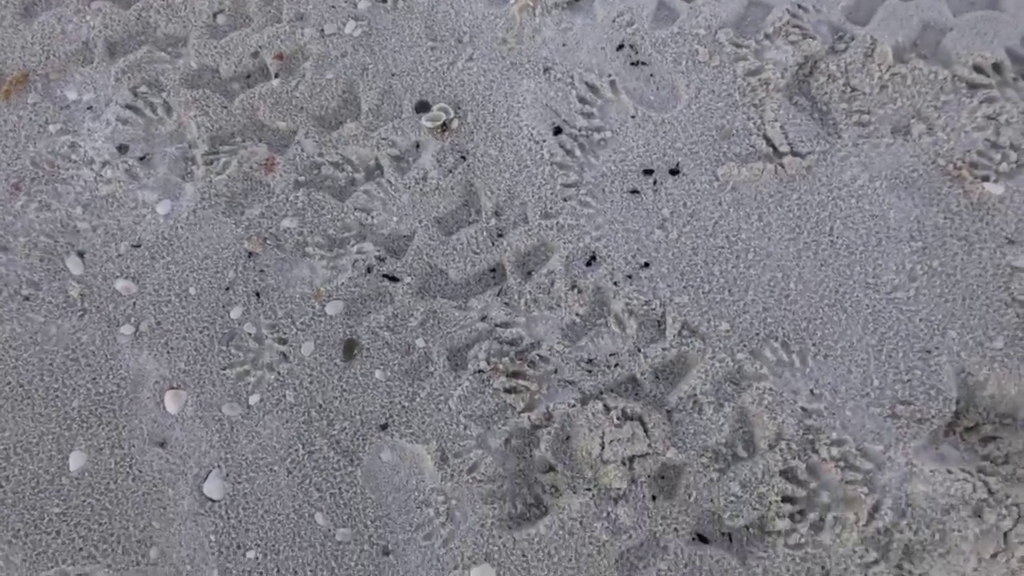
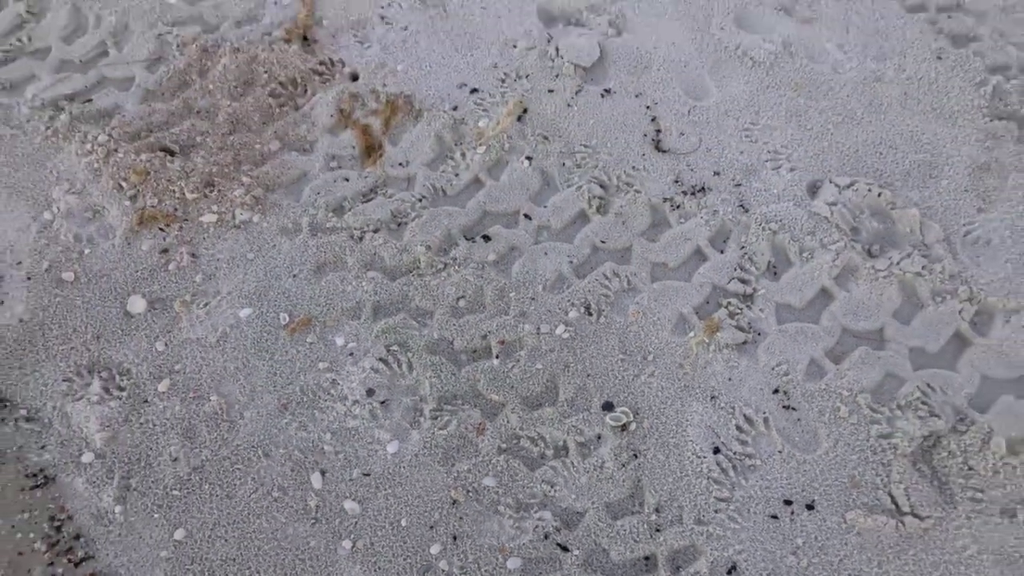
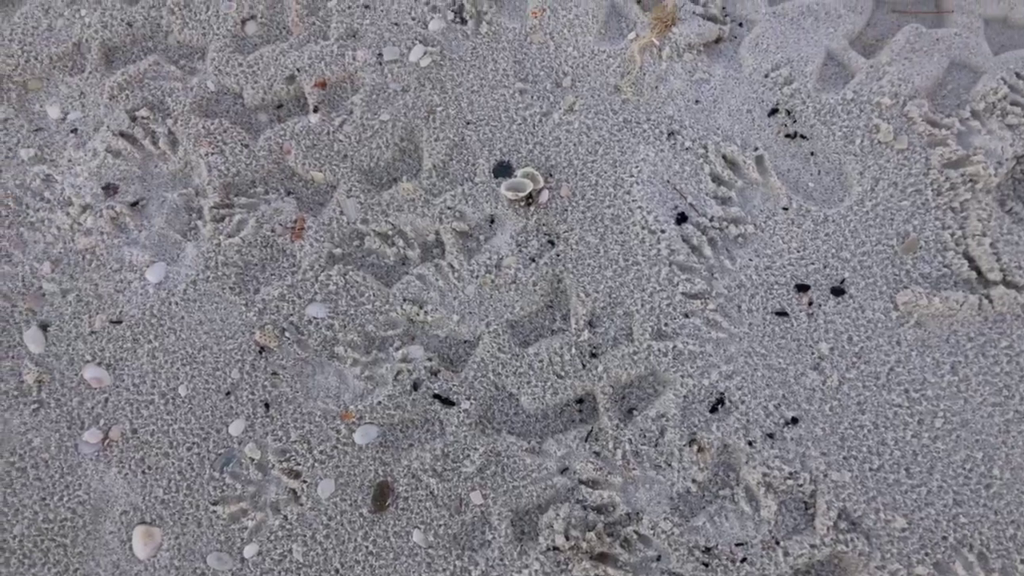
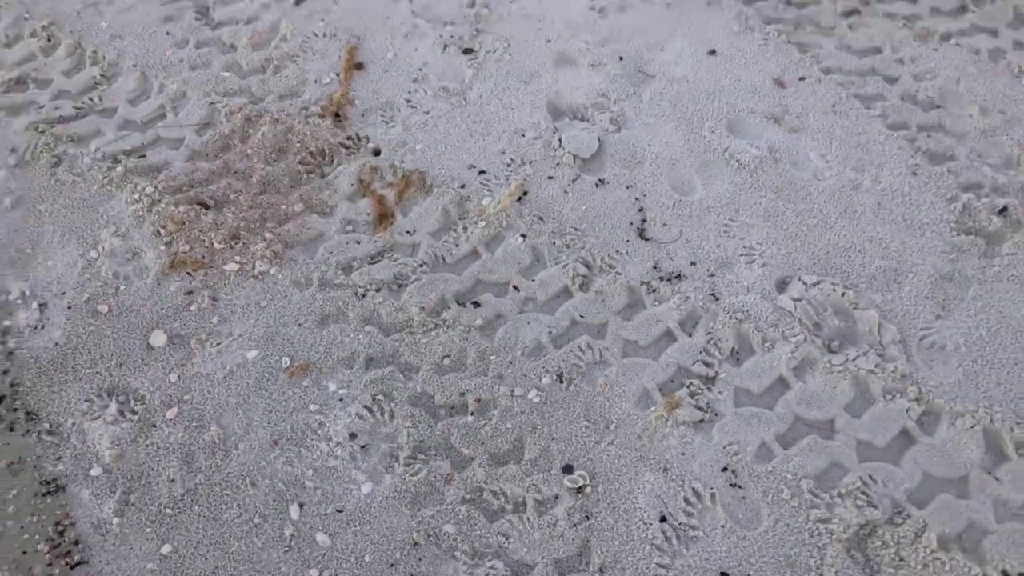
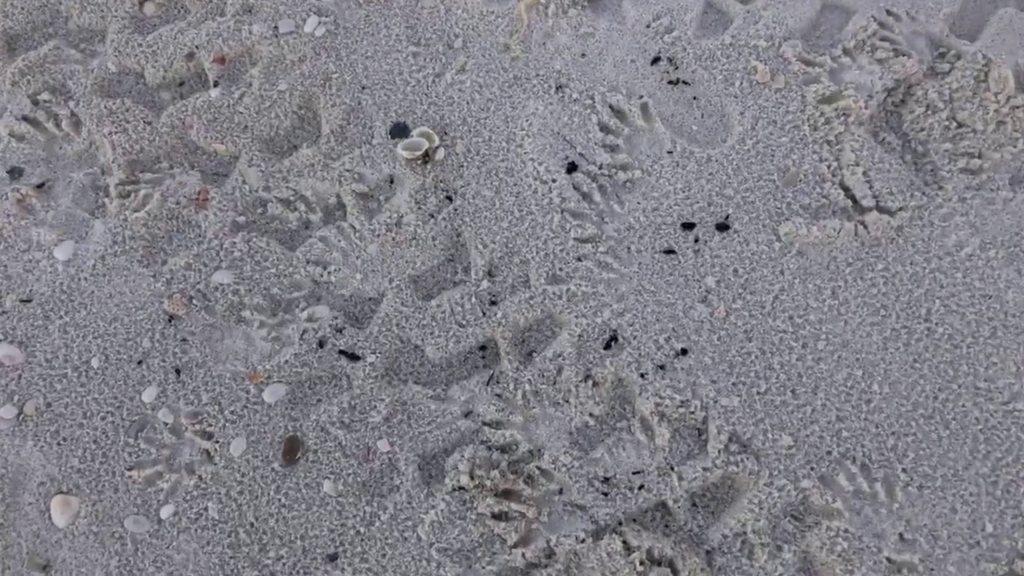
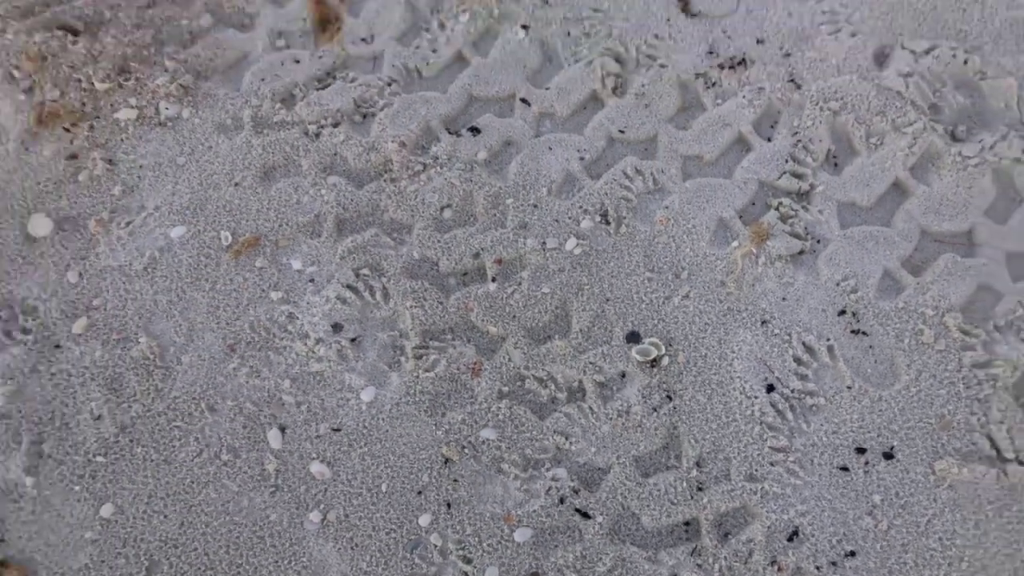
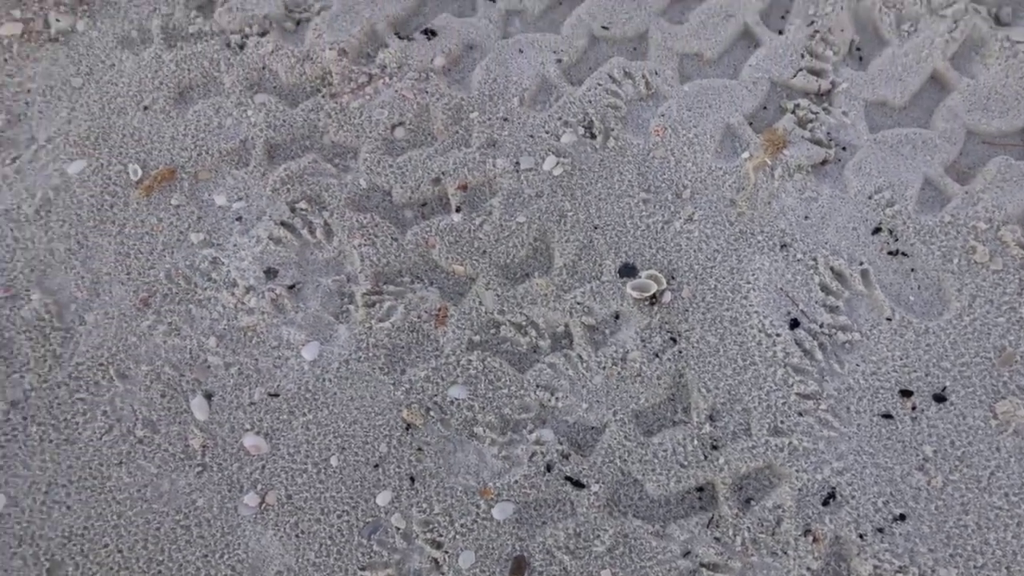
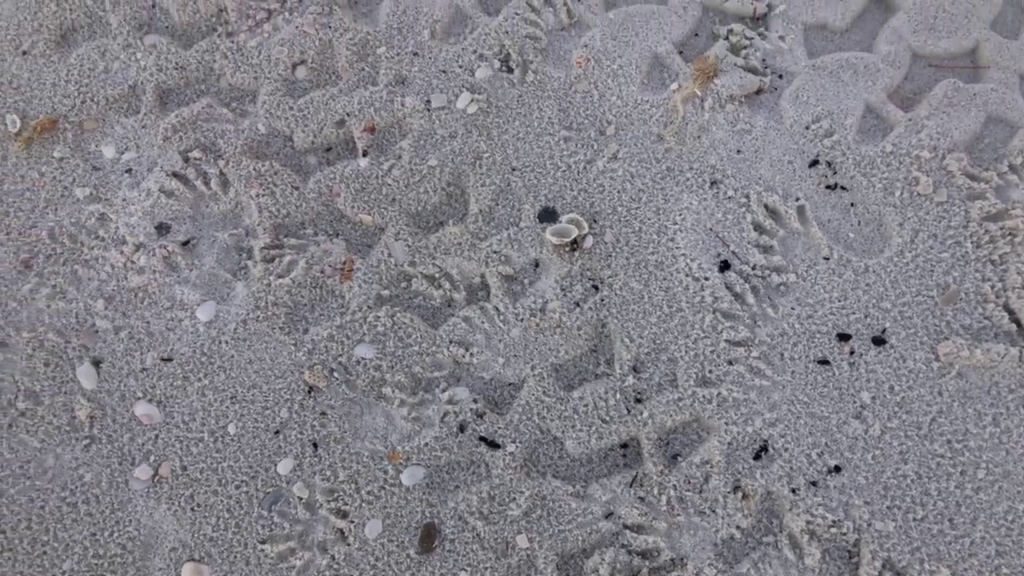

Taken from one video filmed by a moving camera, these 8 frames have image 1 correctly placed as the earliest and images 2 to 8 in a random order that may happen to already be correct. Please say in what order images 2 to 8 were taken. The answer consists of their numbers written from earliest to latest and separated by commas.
5, 3, 8, 7, 6, 2, 4
